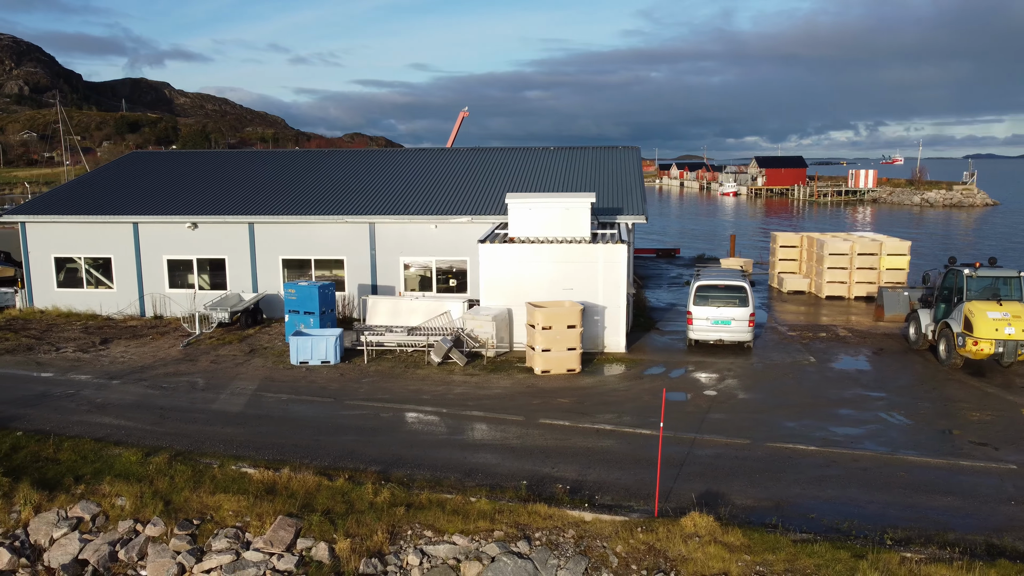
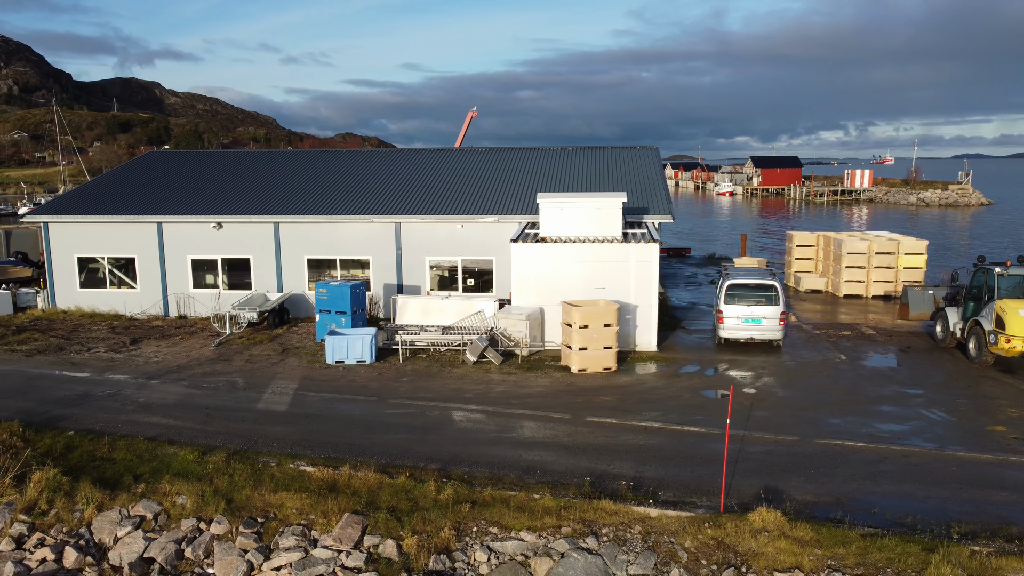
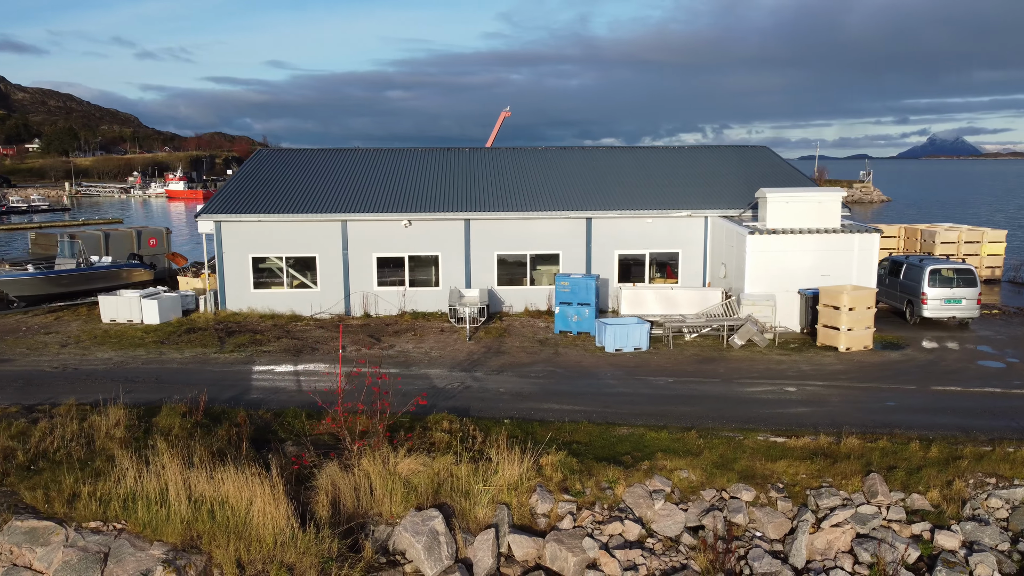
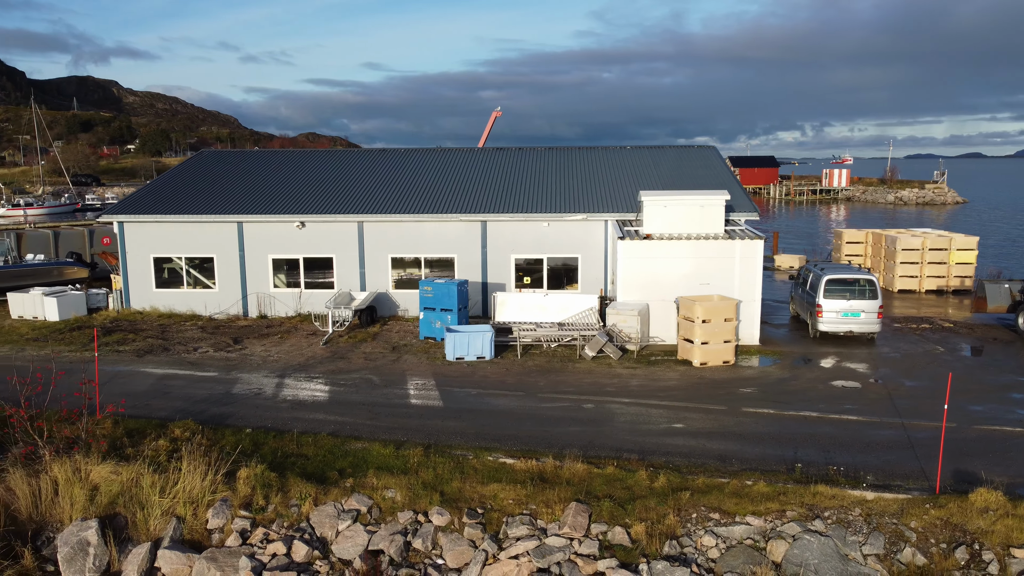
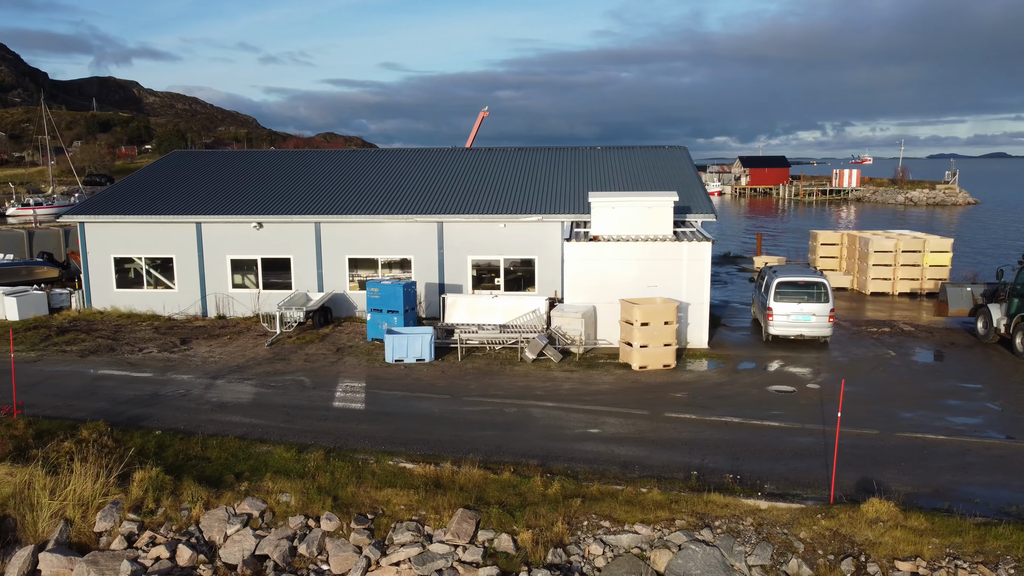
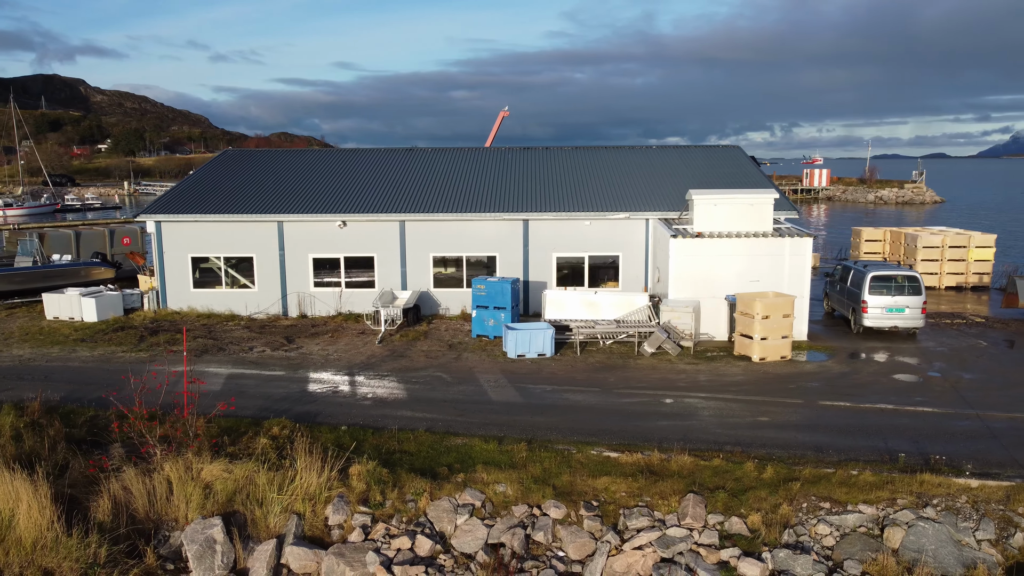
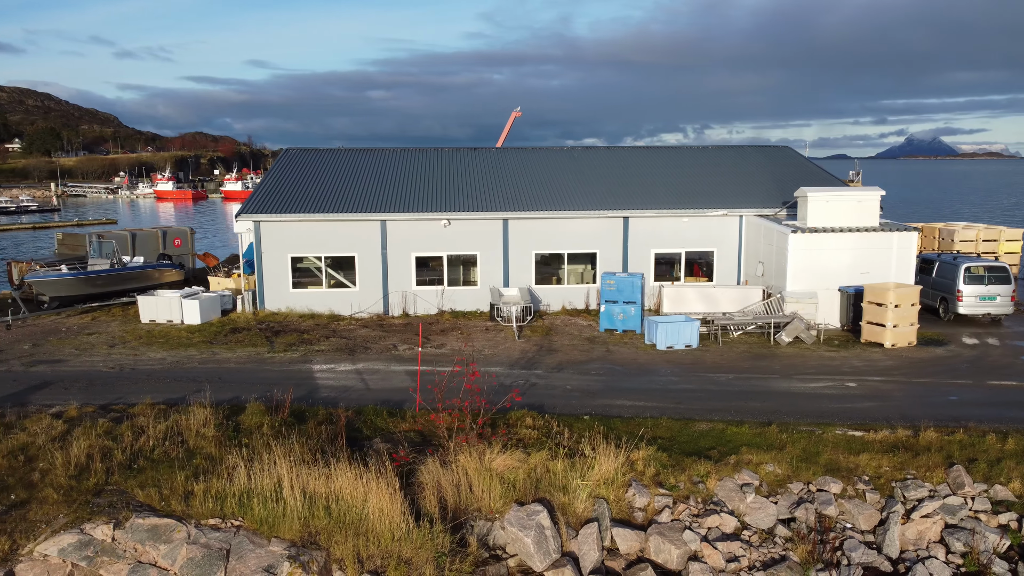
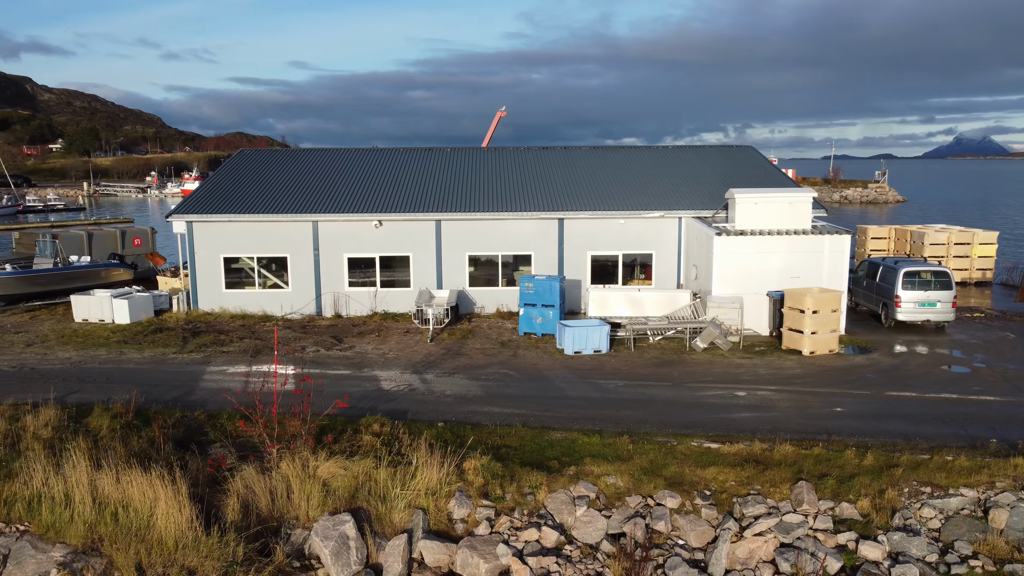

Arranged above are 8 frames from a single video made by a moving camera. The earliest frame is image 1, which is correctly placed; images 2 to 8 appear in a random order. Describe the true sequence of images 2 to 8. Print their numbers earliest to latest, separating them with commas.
2, 5, 4, 6, 8, 3, 7
